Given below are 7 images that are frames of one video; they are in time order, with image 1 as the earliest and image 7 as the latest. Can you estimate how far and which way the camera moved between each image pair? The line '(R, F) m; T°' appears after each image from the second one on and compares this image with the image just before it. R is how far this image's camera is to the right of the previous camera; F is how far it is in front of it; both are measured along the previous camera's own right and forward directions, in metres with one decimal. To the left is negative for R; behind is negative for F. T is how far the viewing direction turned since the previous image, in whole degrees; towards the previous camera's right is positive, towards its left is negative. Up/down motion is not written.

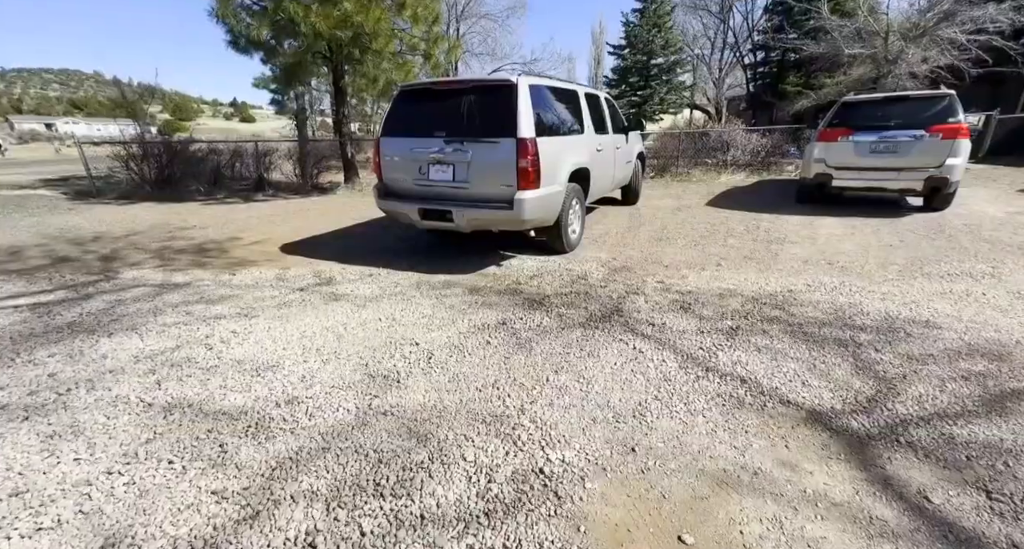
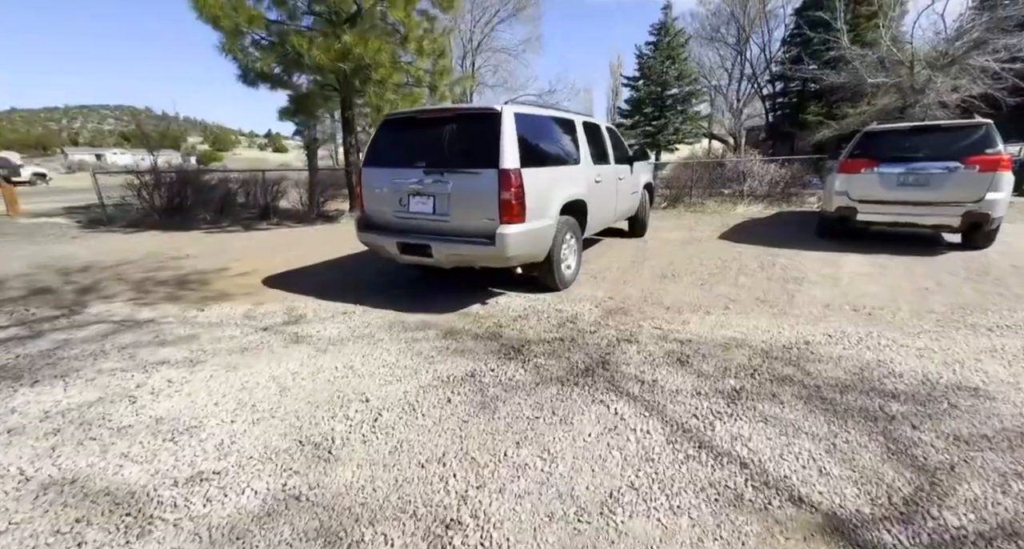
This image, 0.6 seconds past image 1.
(+0.3, +0.4) m; -2°
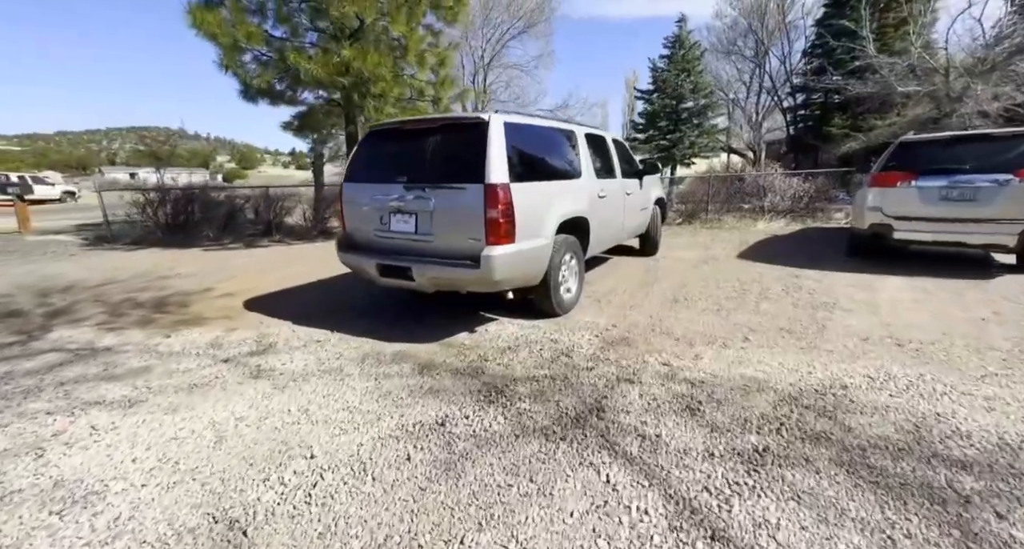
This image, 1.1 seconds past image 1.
(+0.2, +0.5) m; -2°
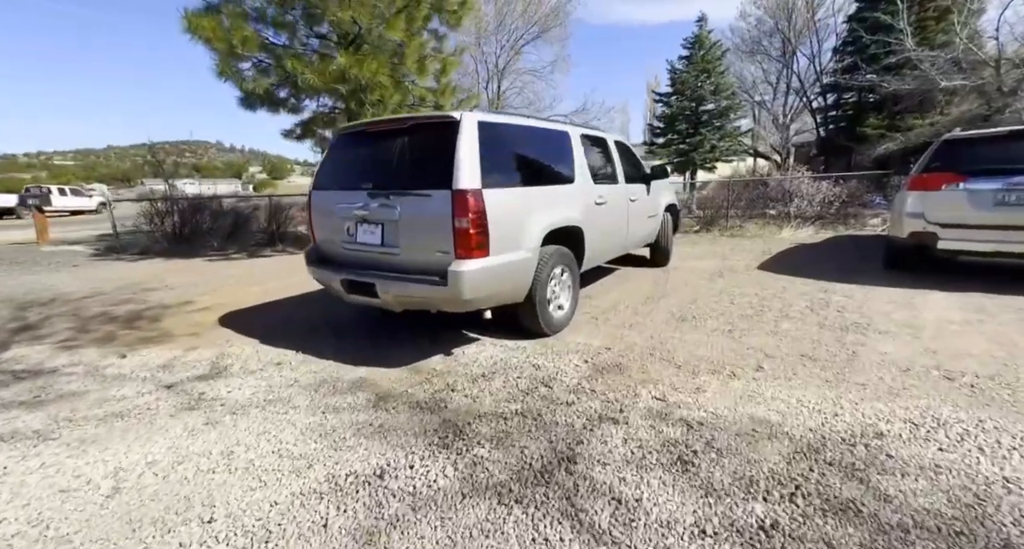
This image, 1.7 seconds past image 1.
(+0.3, +0.5) m; -3°
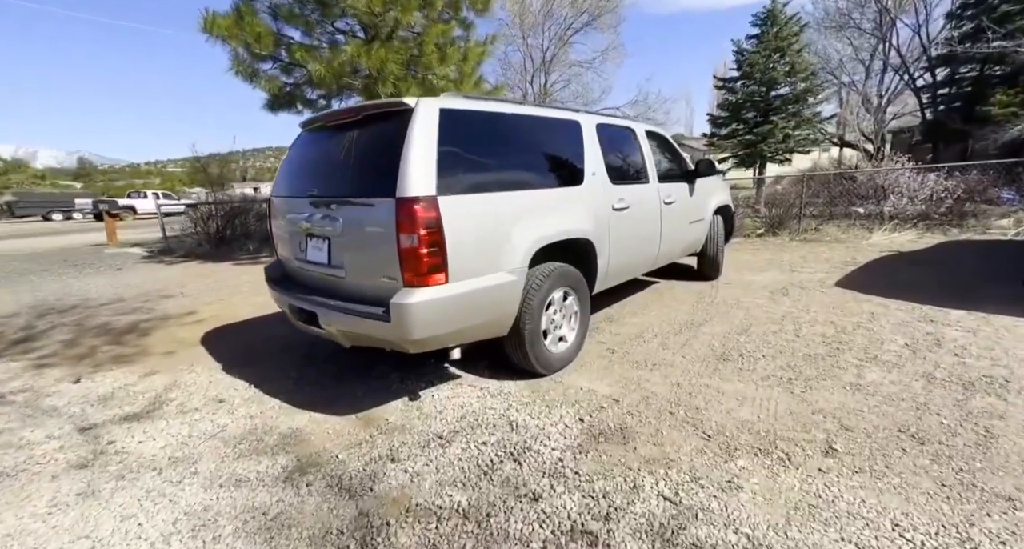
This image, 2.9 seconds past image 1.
(+0.5, +0.8) m; -8°
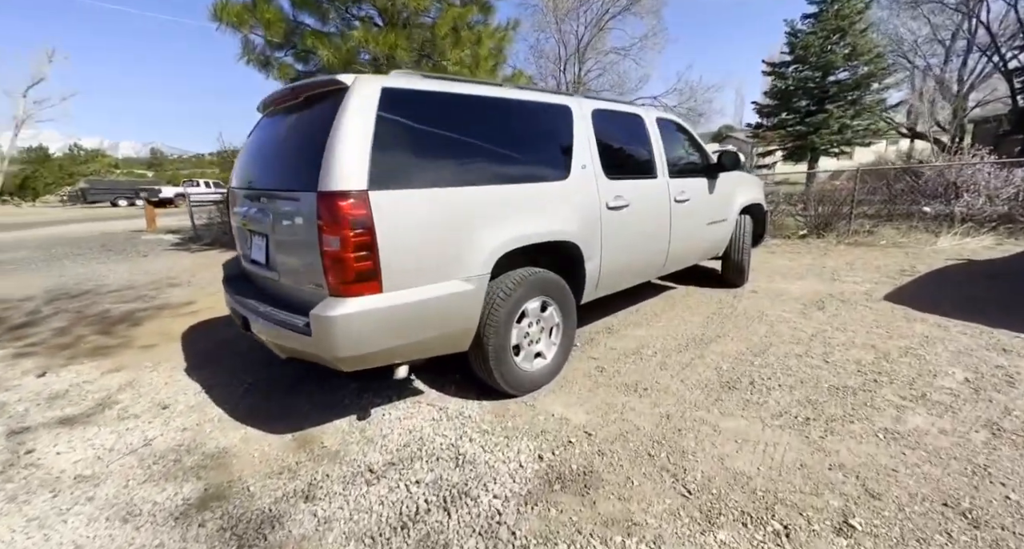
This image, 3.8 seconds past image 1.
(+0.4, +0.4) m; -5°
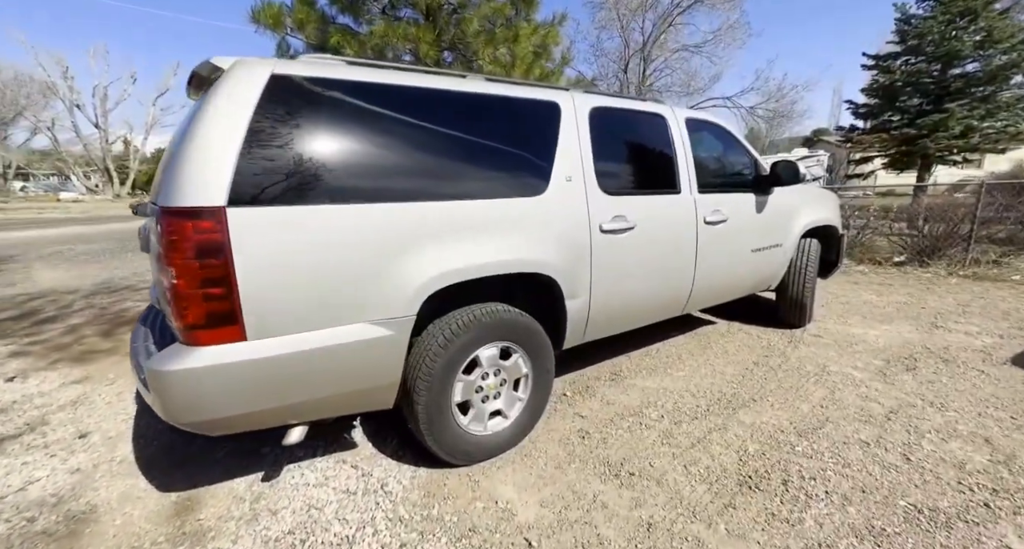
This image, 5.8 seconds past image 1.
(+0.5, +0.7) m; -8°
